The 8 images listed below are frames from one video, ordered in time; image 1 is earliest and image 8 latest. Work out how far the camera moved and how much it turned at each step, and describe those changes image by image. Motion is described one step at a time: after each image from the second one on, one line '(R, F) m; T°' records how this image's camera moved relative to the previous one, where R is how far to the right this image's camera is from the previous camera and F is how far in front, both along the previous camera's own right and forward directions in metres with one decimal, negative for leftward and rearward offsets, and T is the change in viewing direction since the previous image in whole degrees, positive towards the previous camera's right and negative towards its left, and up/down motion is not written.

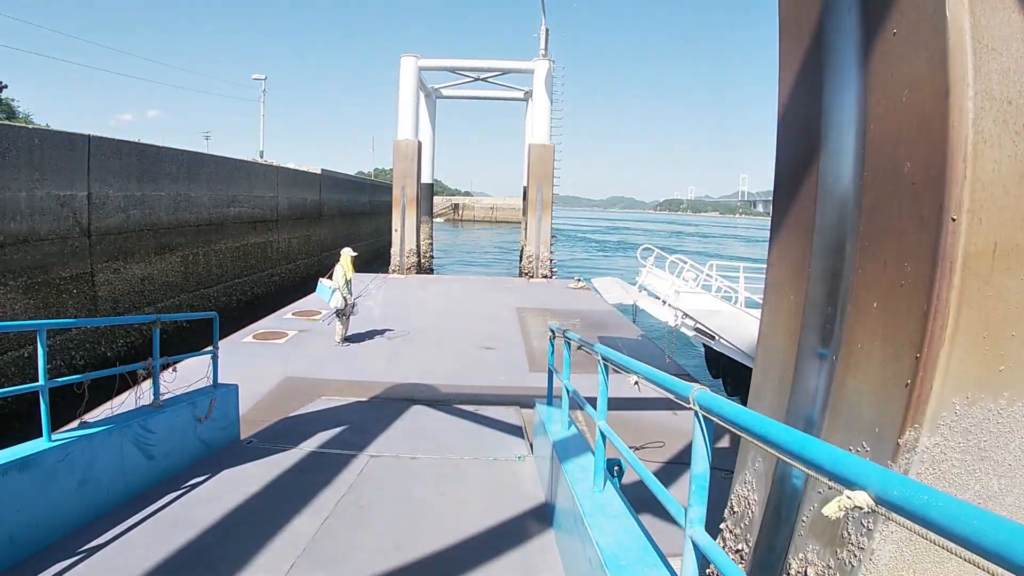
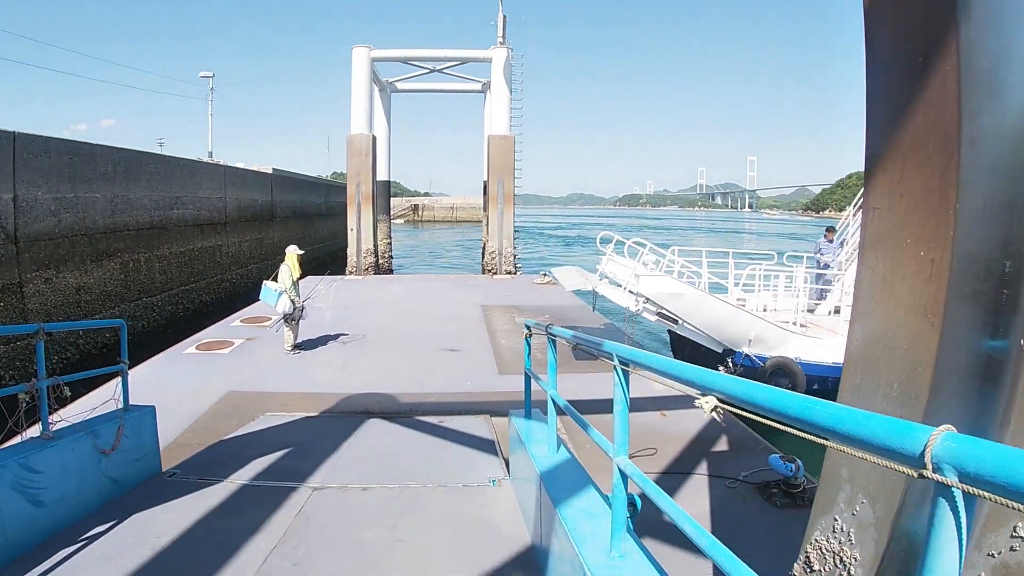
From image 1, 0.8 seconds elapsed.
(0.0, +0.5) m; +3°
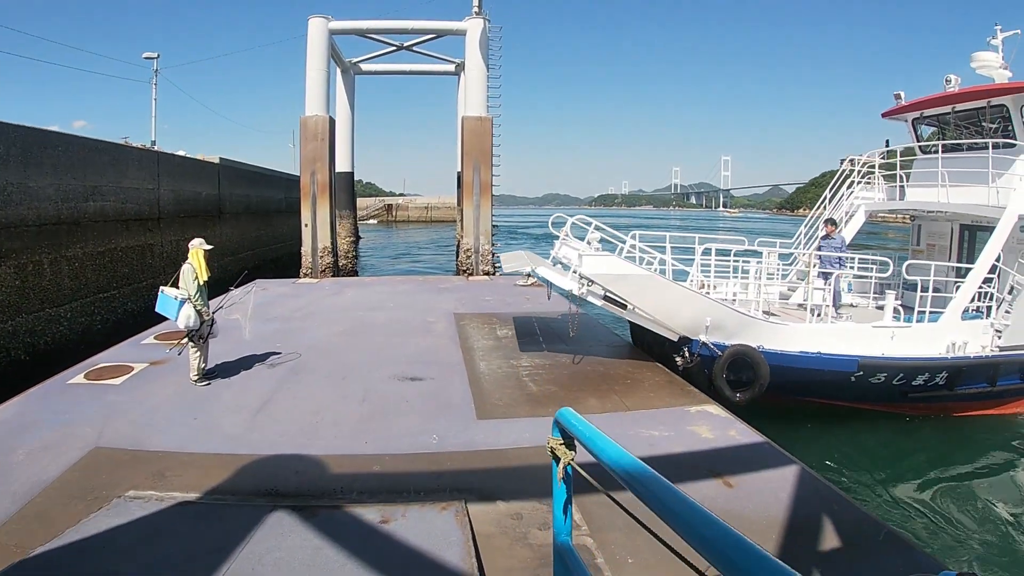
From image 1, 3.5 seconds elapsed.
(-0.1, +1.5) m; +2°
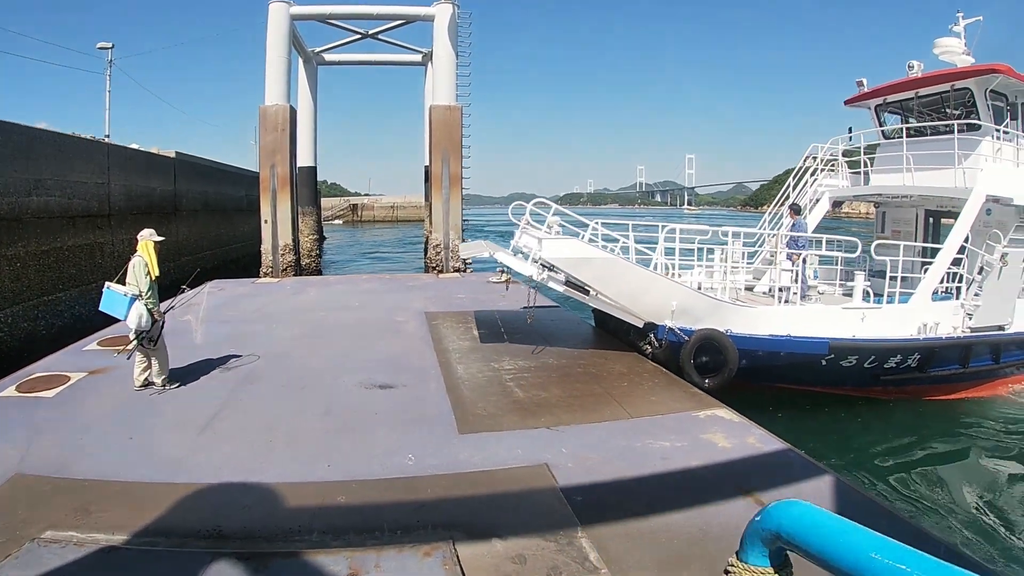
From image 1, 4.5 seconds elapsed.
(-0.1, +0.5) m; +3°
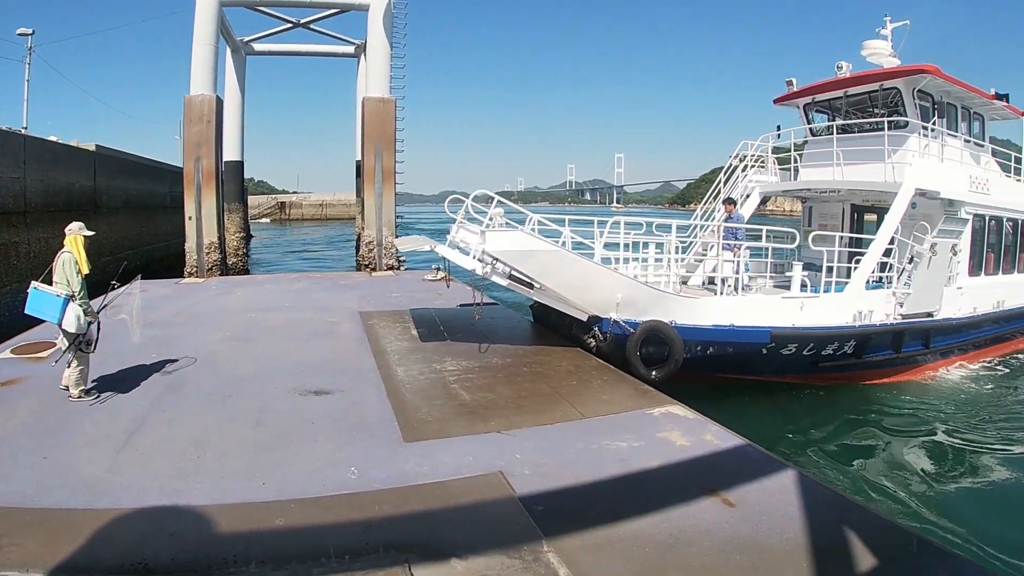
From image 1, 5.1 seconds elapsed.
(0.0, +0.2) m; +5°
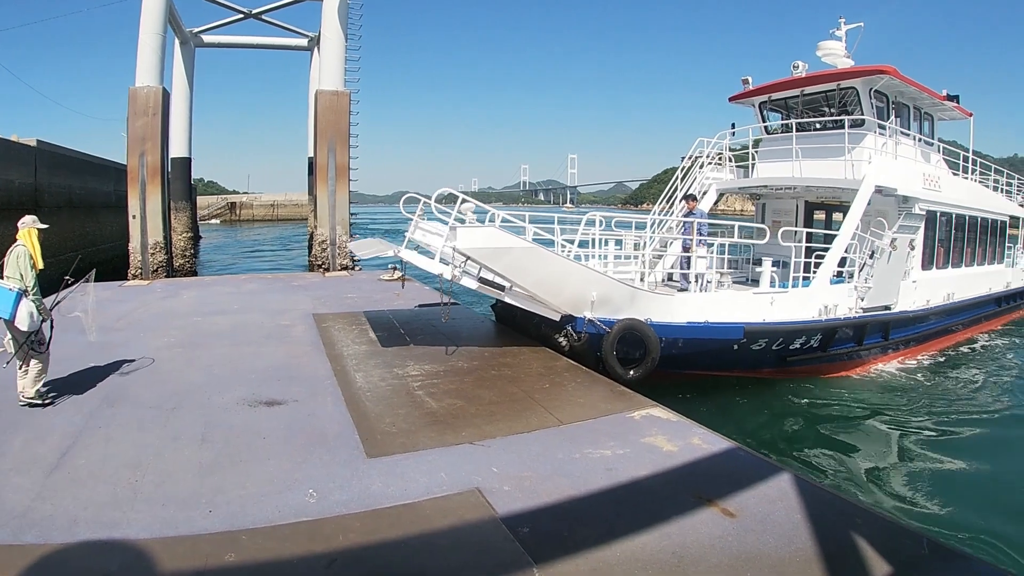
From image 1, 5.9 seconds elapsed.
(-0.1, +0.2) m; +4°
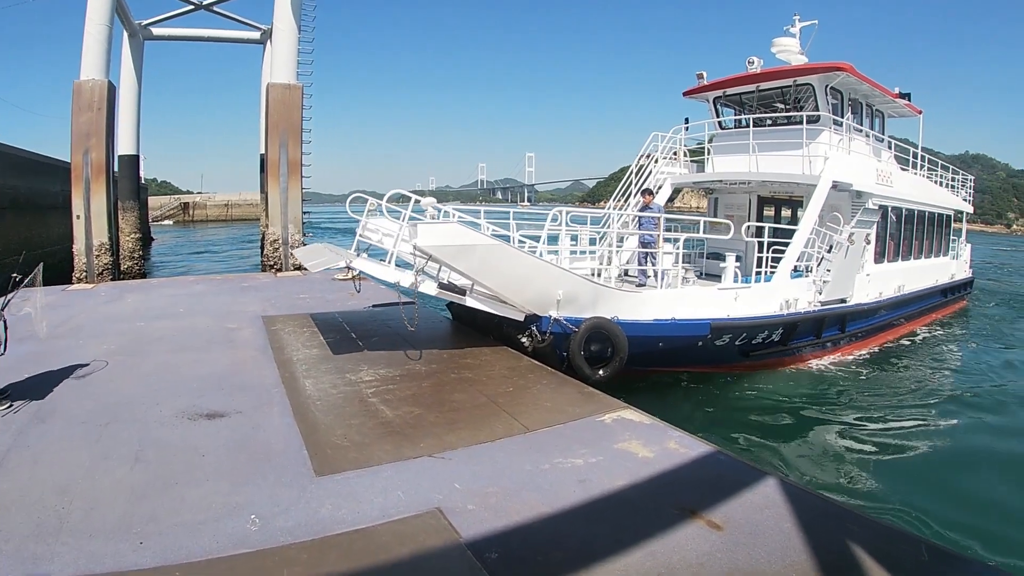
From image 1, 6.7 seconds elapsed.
(0.0, +0.2) m; +4°
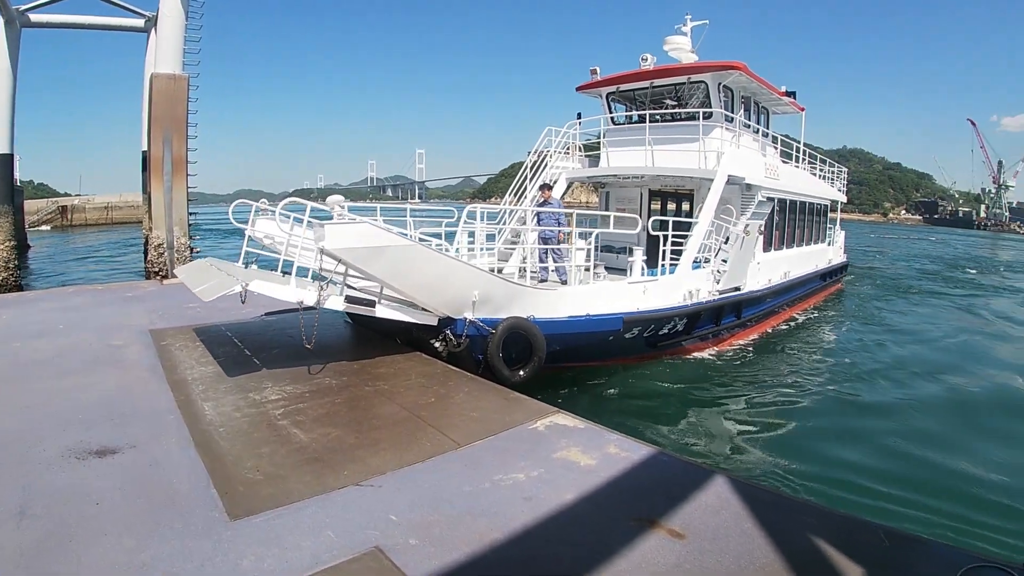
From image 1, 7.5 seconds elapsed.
(-0.1, +0.1) m; +9°
